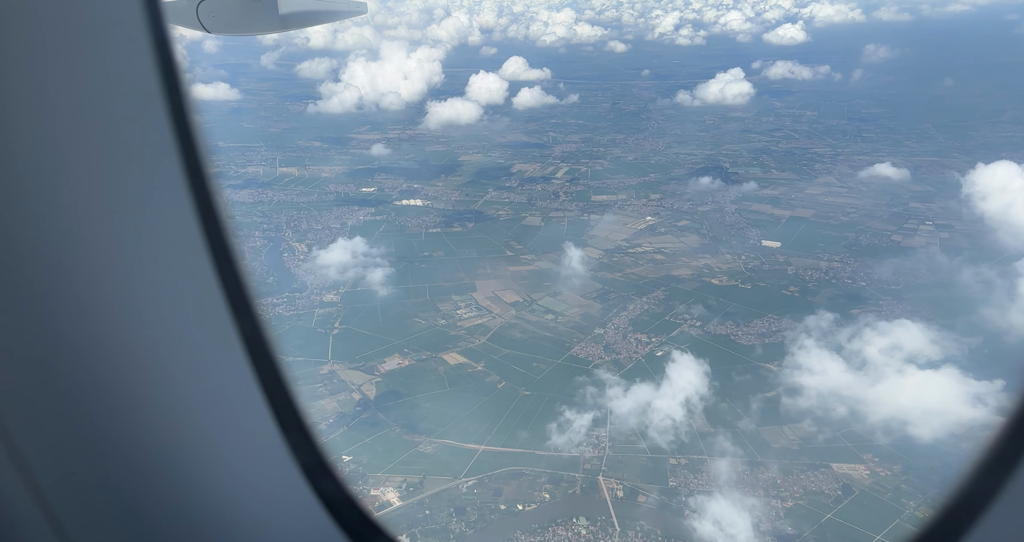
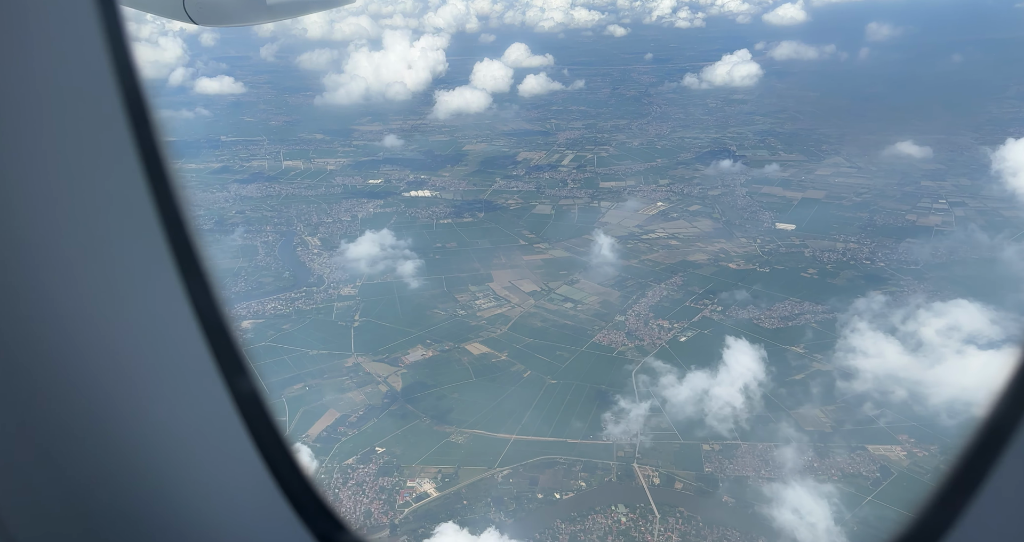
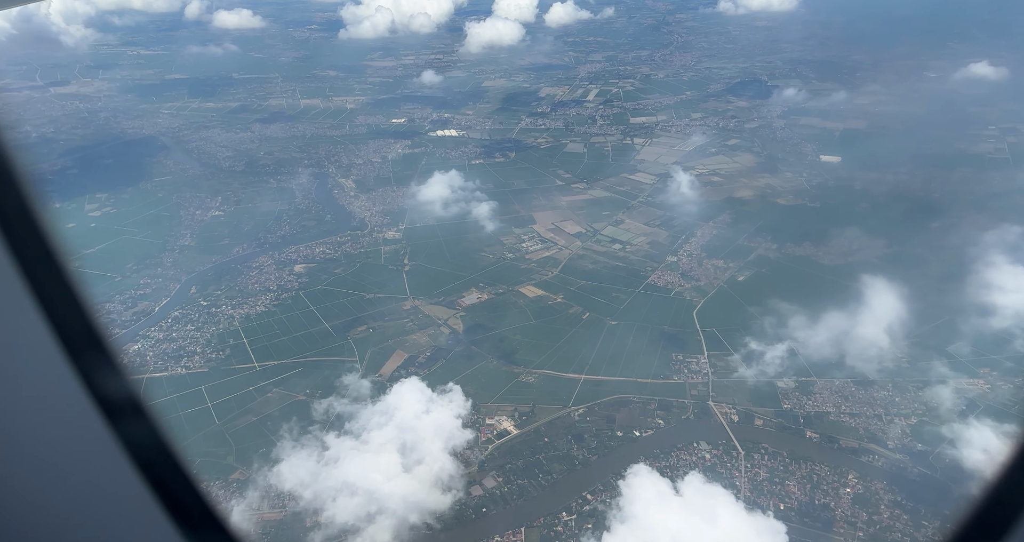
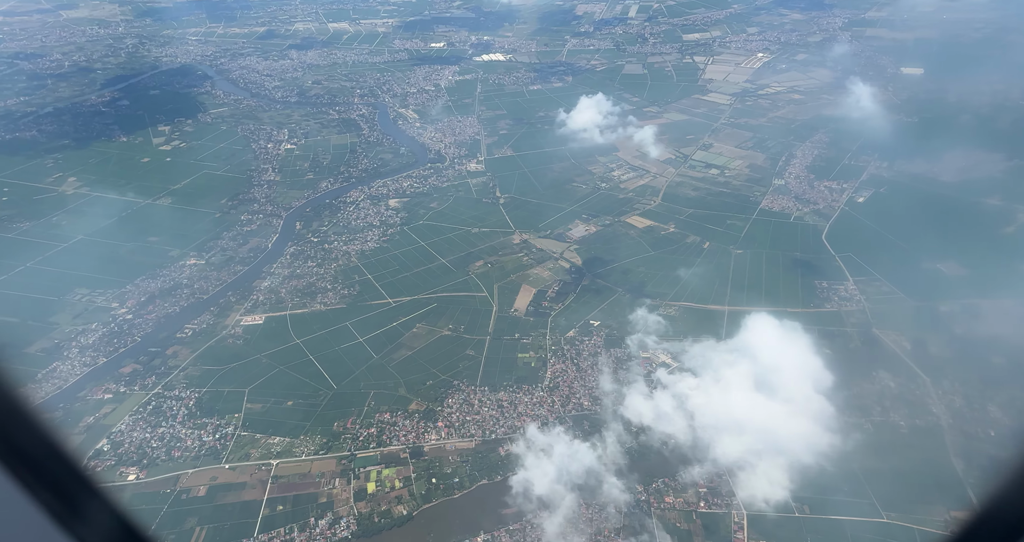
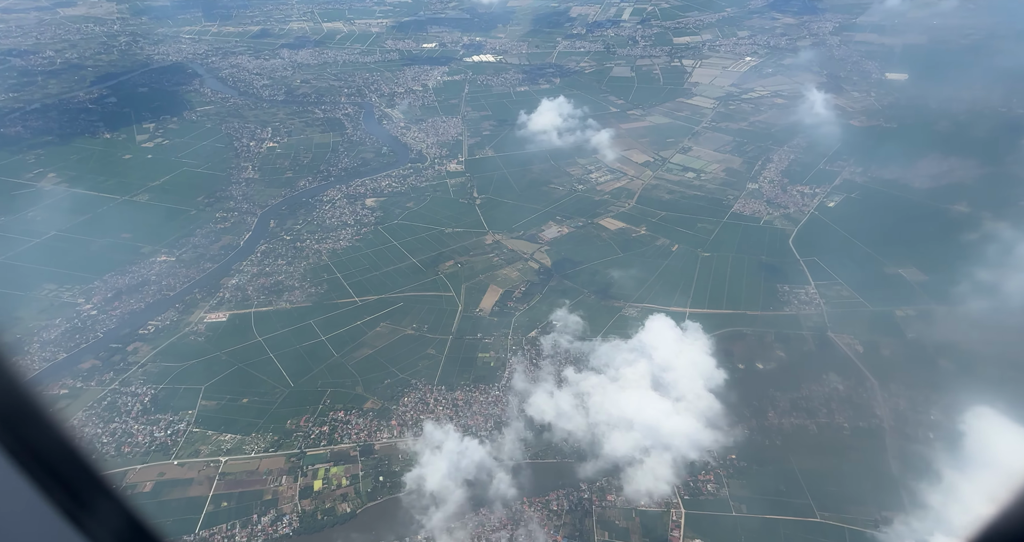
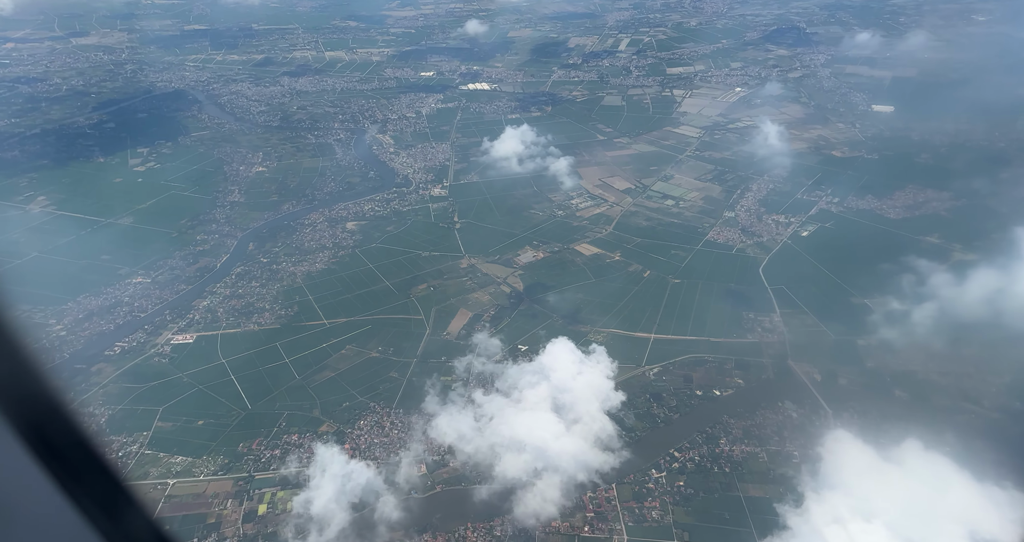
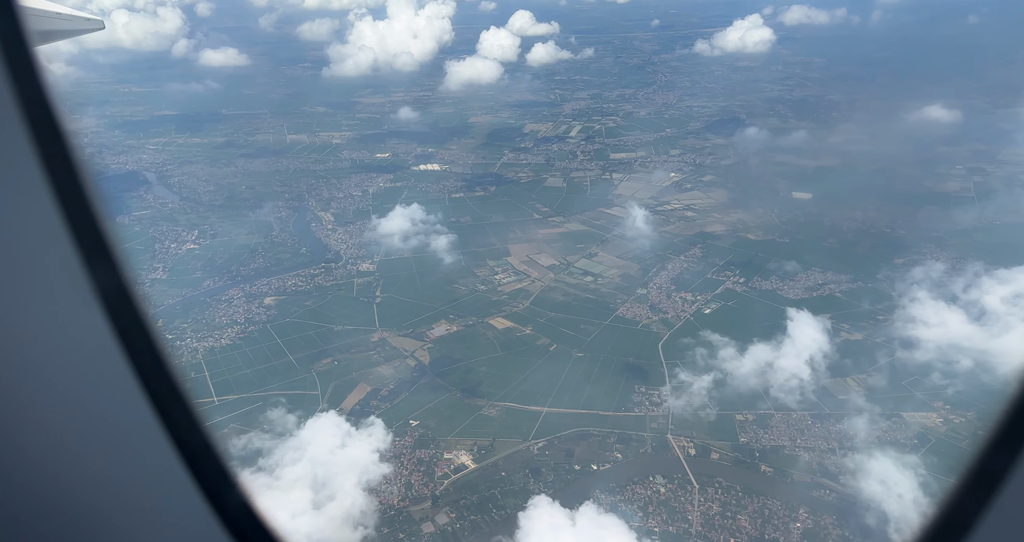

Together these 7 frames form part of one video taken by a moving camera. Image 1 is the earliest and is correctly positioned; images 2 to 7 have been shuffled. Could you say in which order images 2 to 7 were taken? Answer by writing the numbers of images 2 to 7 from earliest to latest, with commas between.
2, 7, 3, 6, 5, 4
